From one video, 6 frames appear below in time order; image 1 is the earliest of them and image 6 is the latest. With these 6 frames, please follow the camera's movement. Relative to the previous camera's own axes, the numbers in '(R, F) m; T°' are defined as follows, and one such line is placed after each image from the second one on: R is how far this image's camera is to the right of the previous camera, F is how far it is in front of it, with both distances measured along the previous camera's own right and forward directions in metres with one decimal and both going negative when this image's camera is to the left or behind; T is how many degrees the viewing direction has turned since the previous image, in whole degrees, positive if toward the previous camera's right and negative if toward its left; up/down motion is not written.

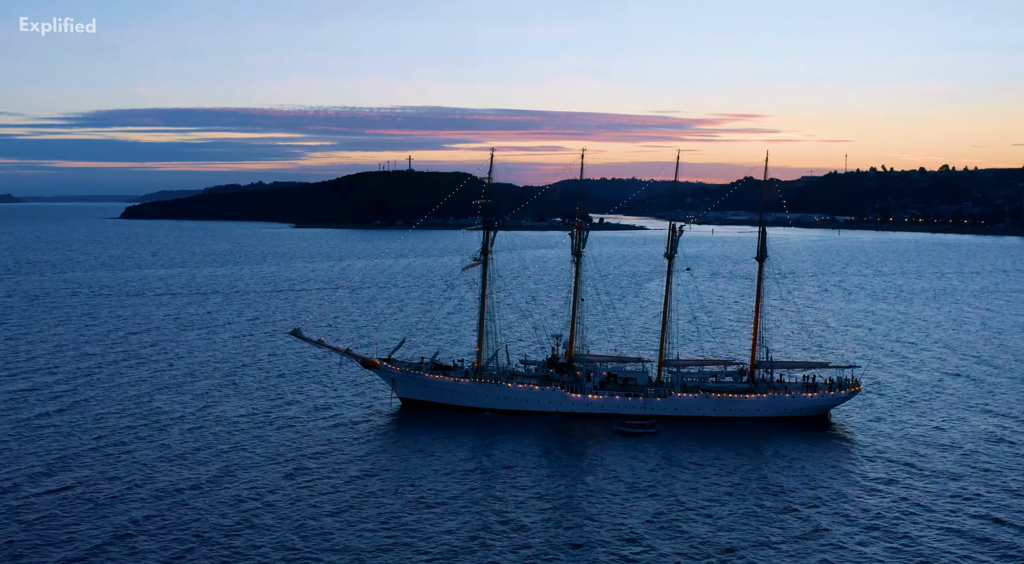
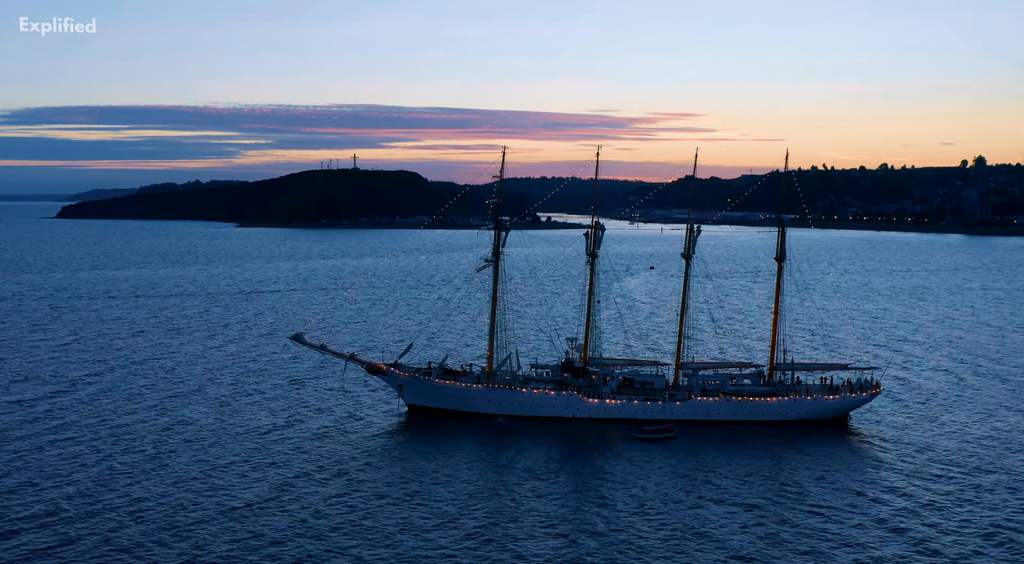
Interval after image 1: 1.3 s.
(-1.1, +0.7) m; +1°
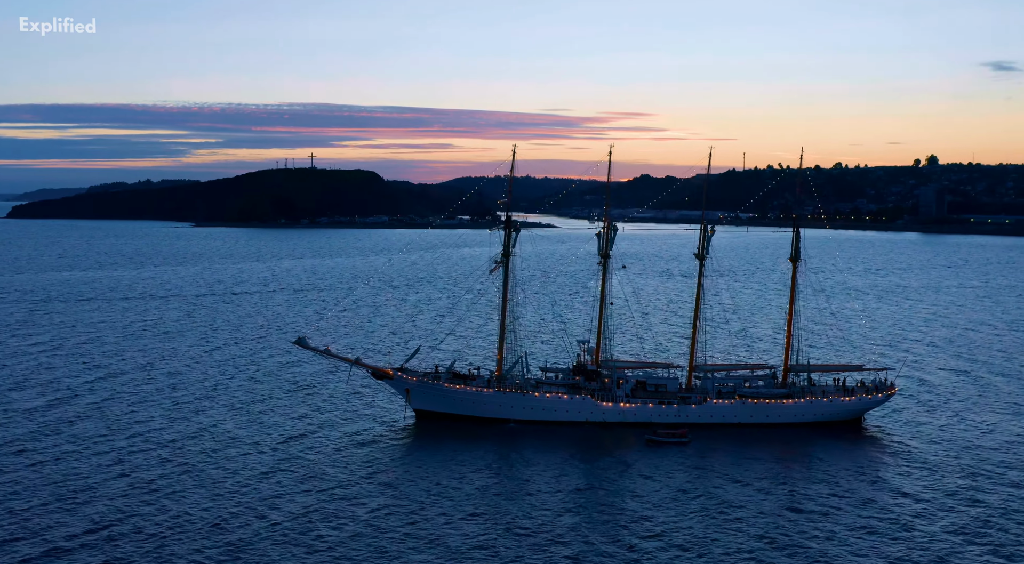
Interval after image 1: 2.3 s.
(-1.4, +0.5) m; +2°
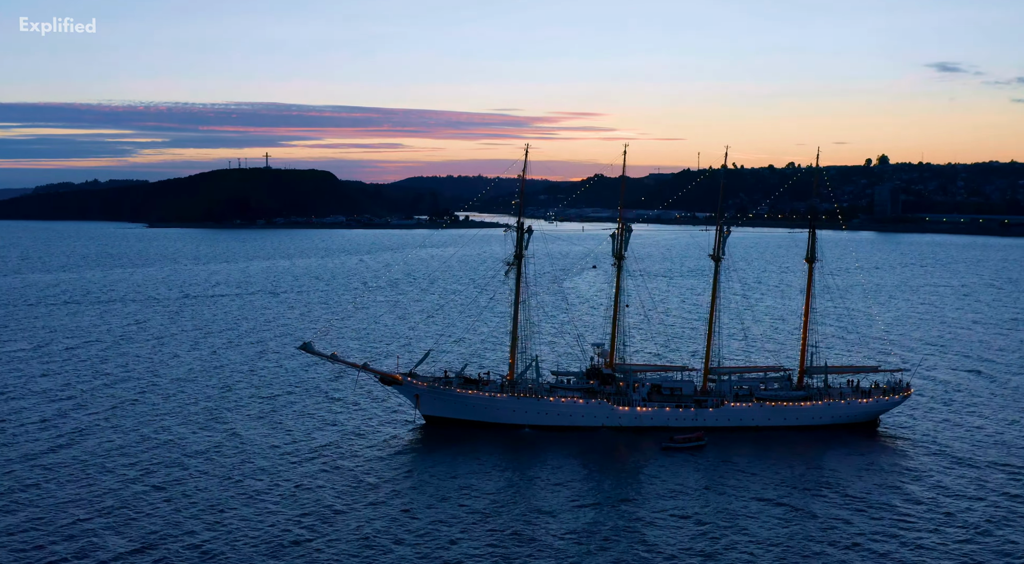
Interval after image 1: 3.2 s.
(-1.6, +0.4) m; +2°
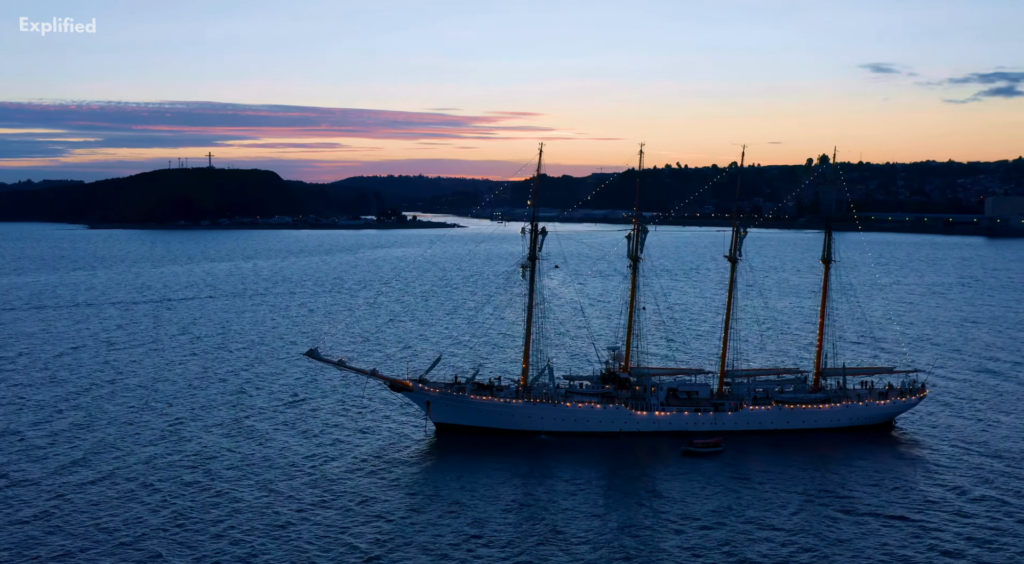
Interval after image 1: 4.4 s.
(-1.8, +0.4) m; +2°
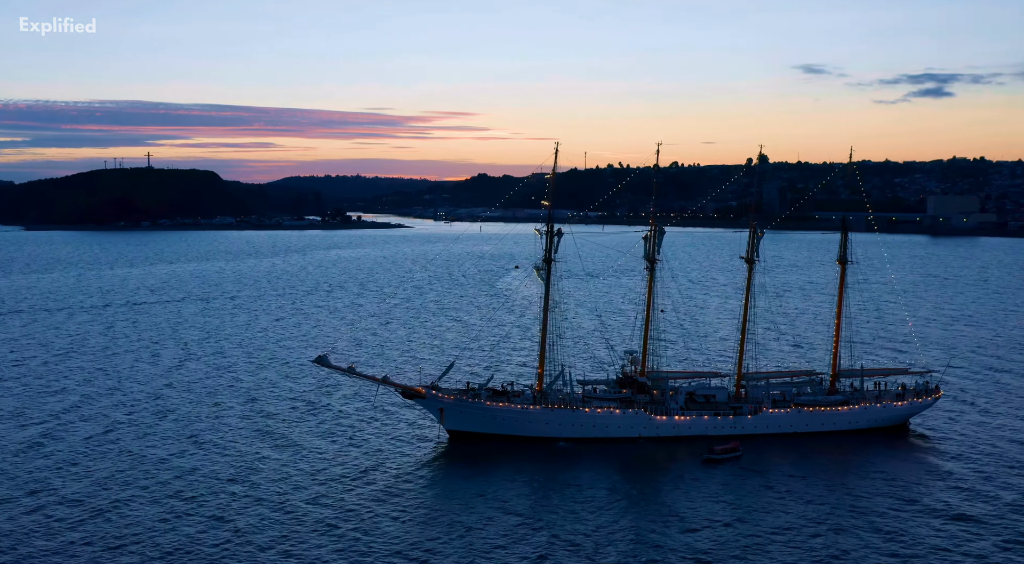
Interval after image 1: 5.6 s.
(-1.8, +0.4) m; +2°
